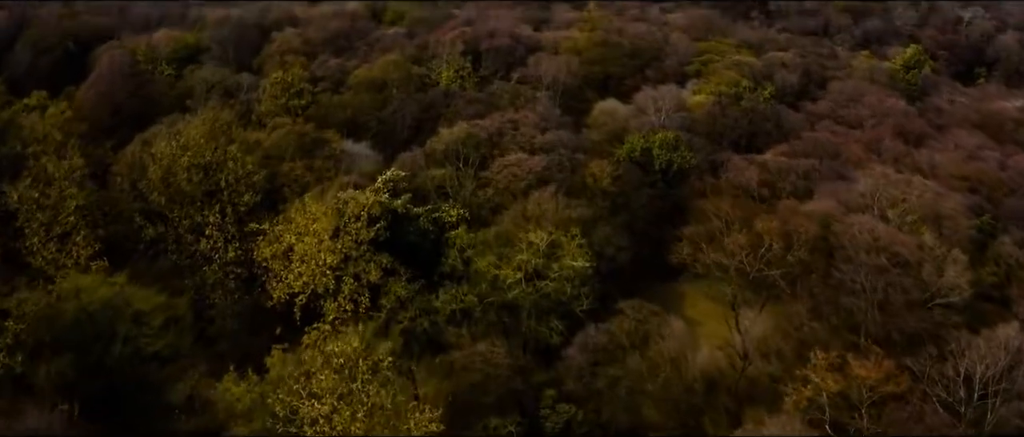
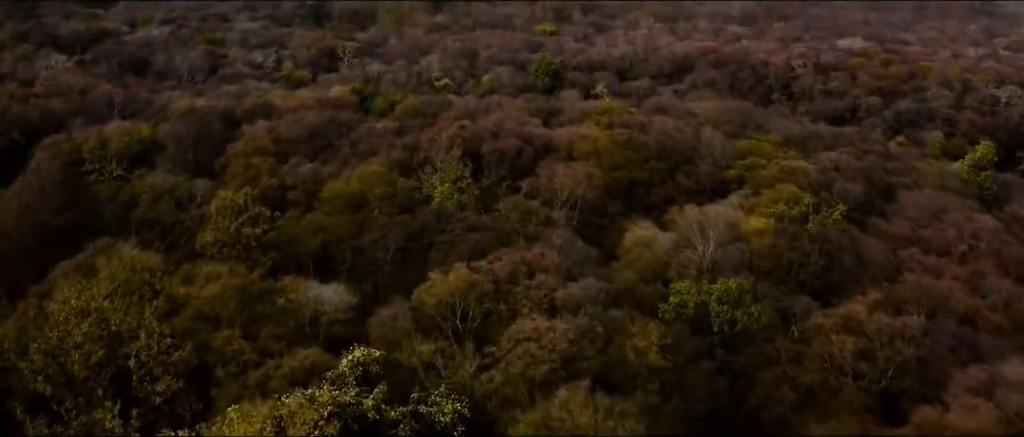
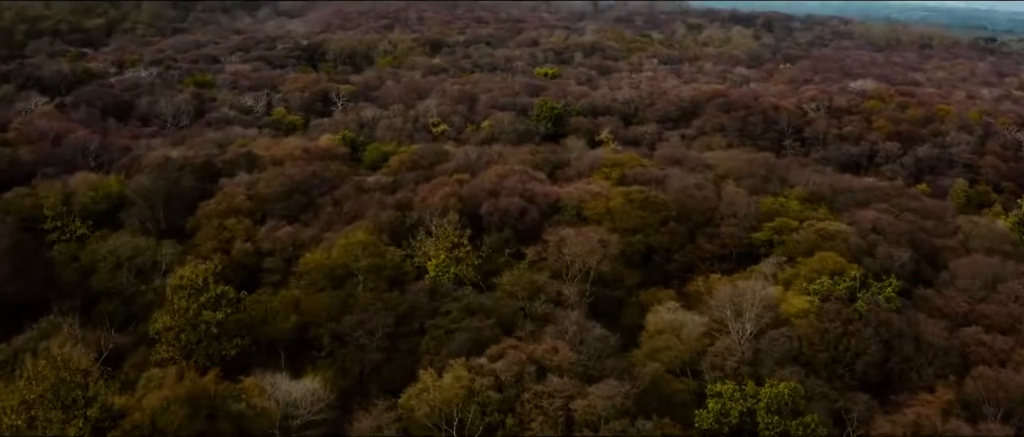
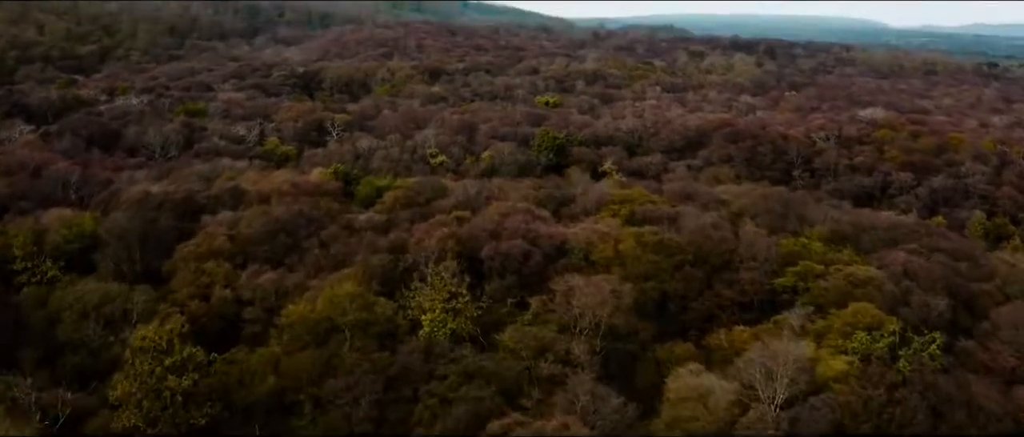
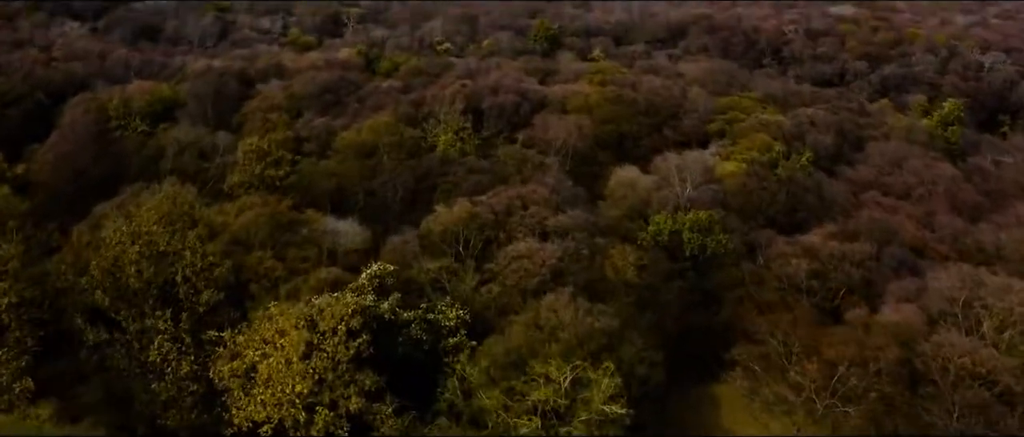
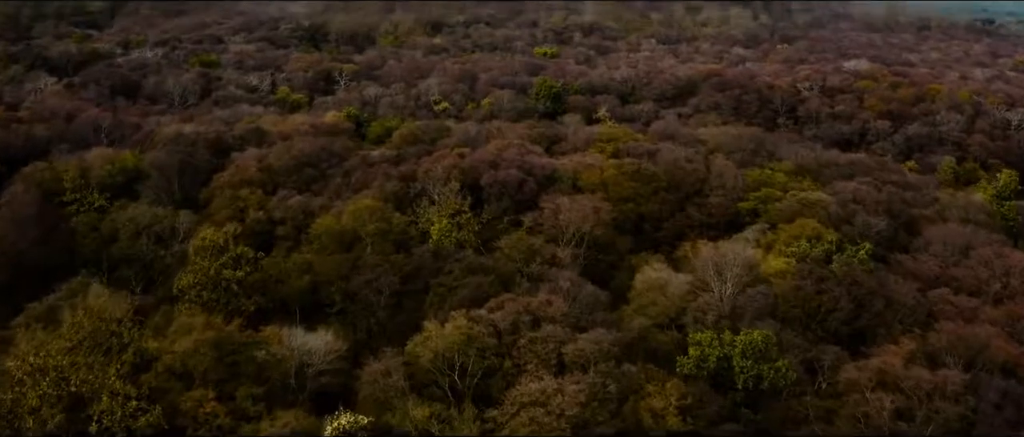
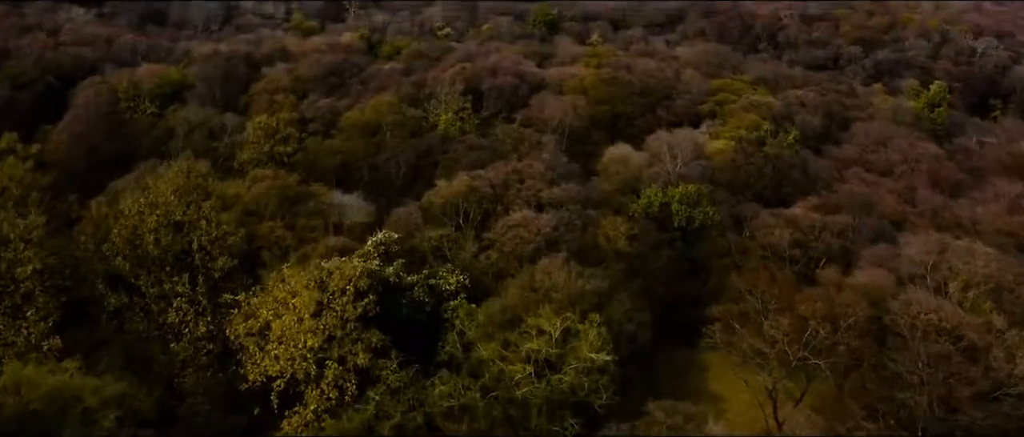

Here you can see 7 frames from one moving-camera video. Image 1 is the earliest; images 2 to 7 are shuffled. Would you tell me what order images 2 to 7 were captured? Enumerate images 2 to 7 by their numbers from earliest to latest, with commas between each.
7, 5, 2, 6, 3, 4
